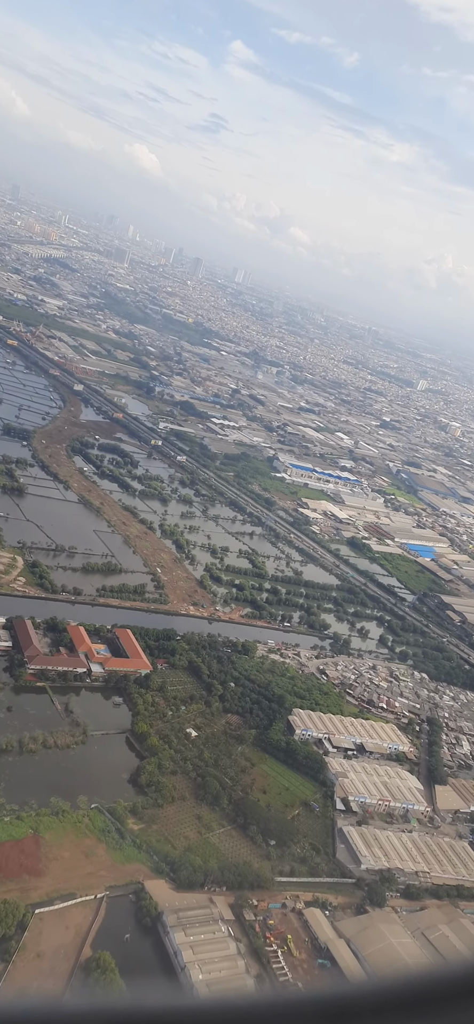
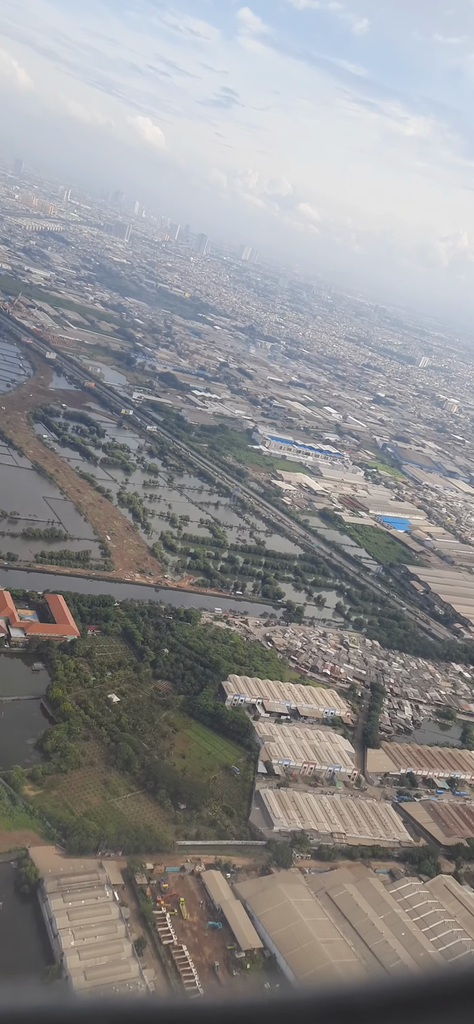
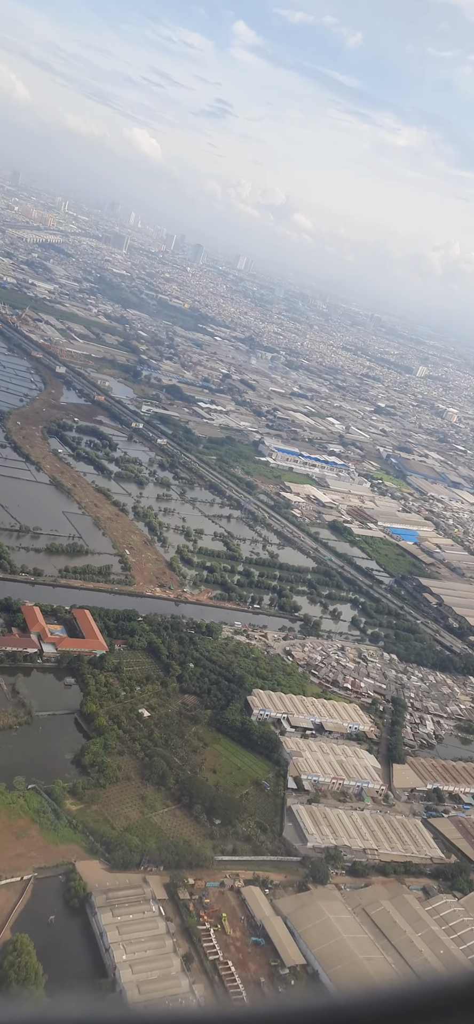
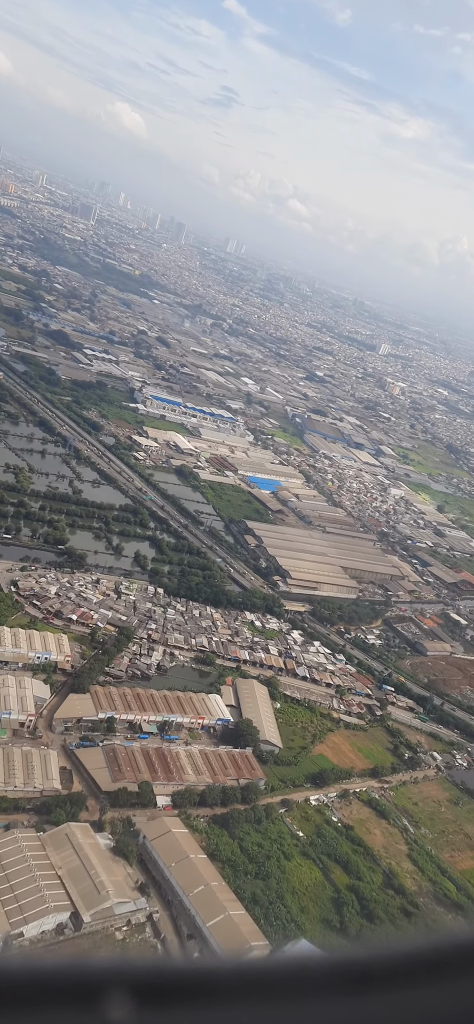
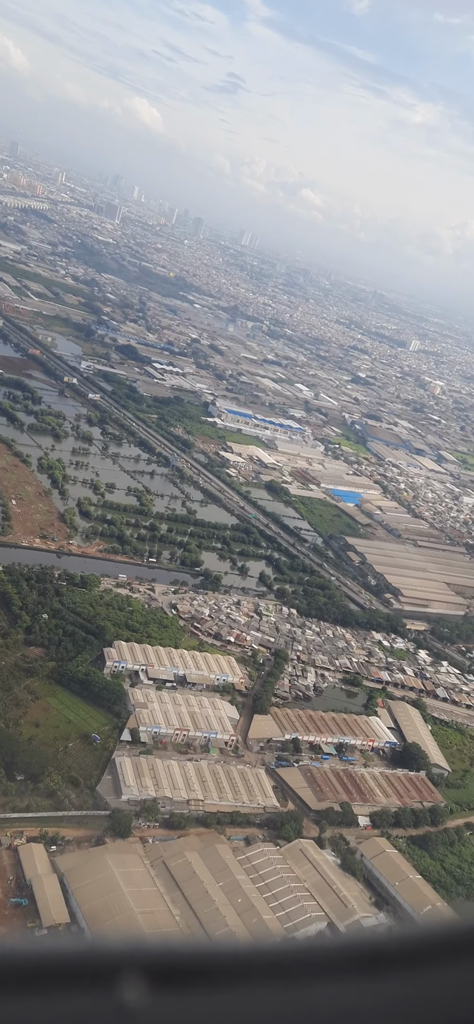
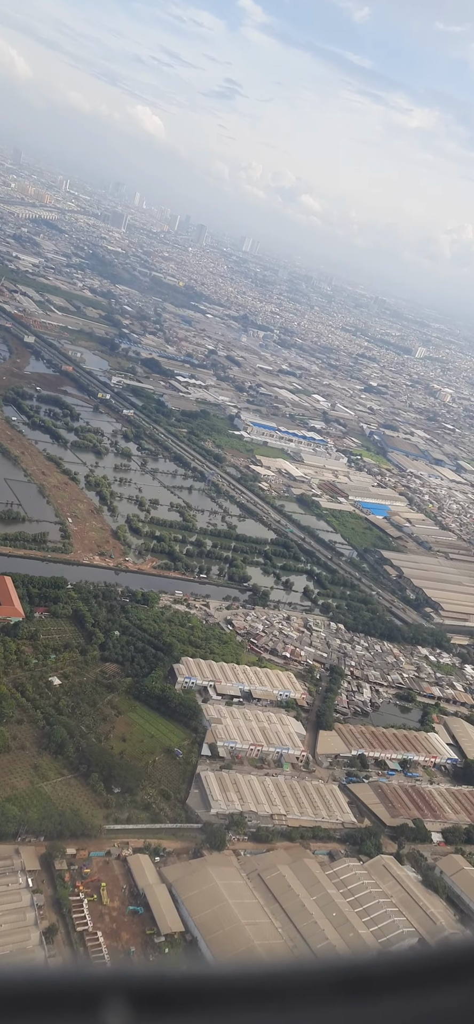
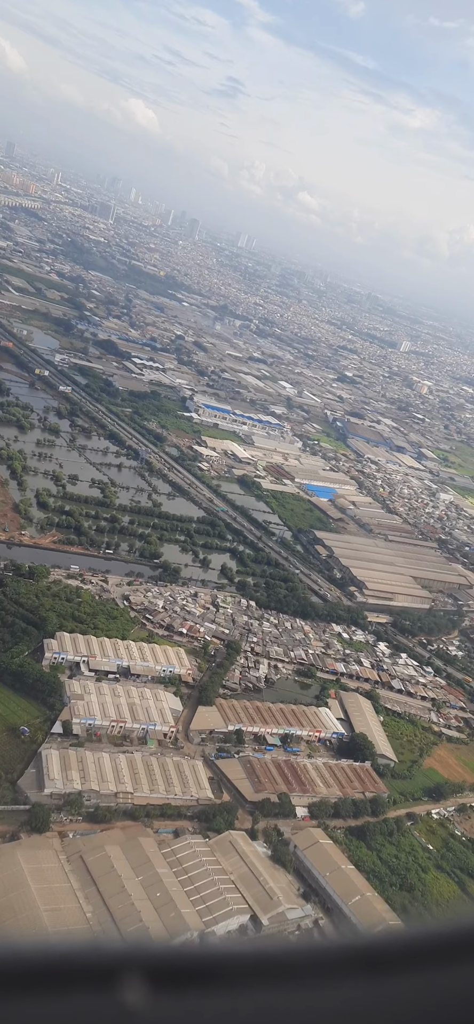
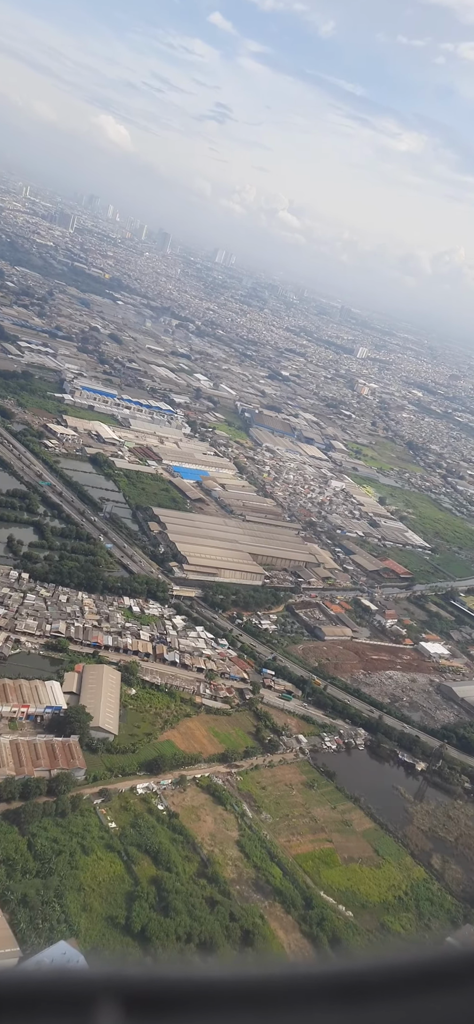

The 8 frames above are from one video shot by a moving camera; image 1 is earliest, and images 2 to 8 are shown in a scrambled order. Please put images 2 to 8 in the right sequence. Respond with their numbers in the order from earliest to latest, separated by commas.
3, 2, 6, 5, 7, 4, 8
